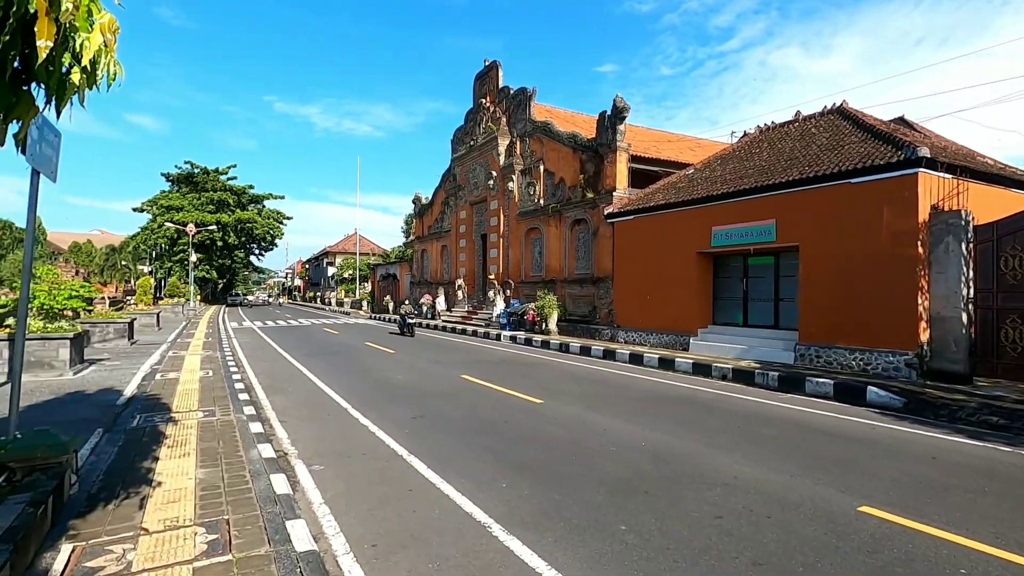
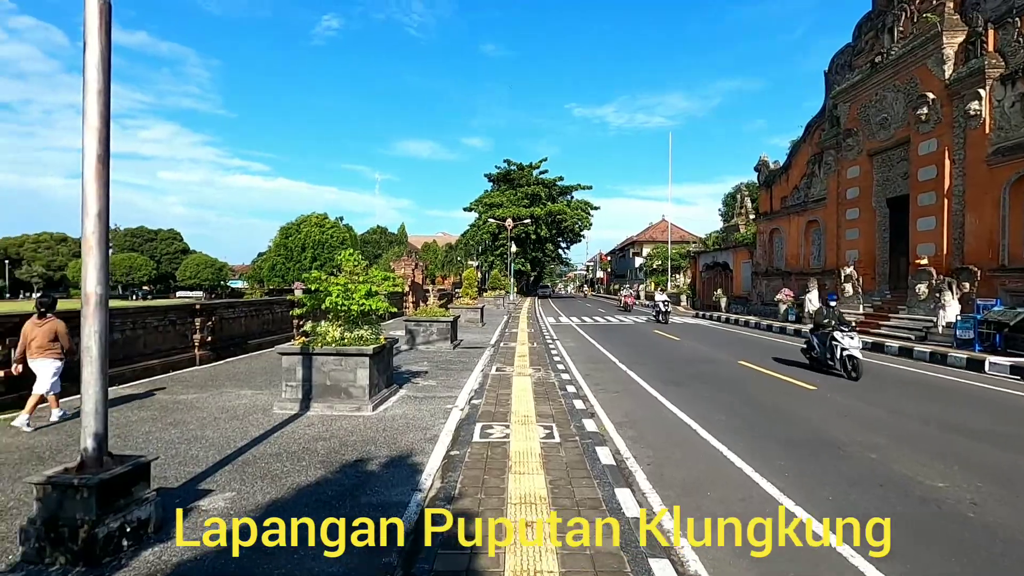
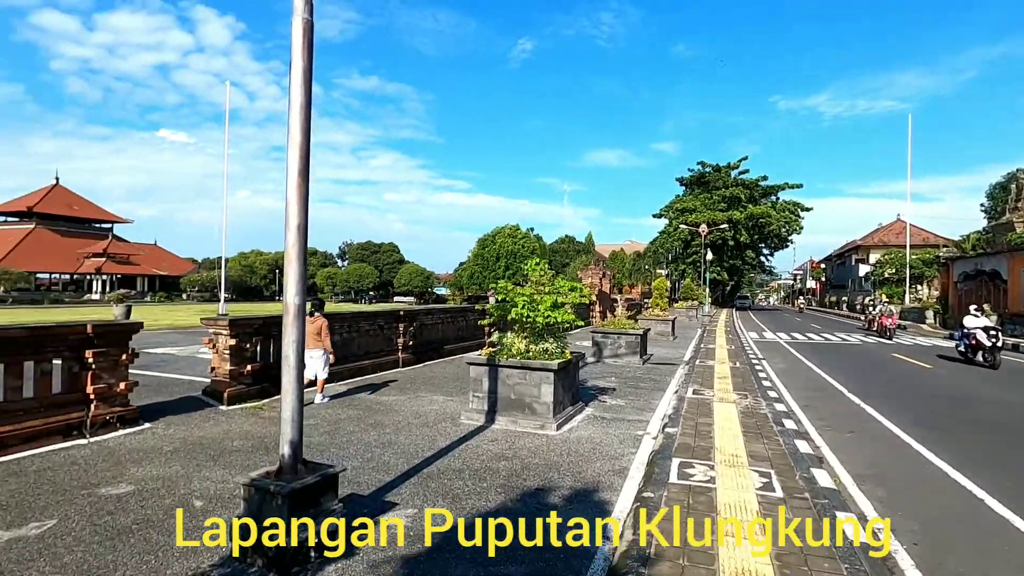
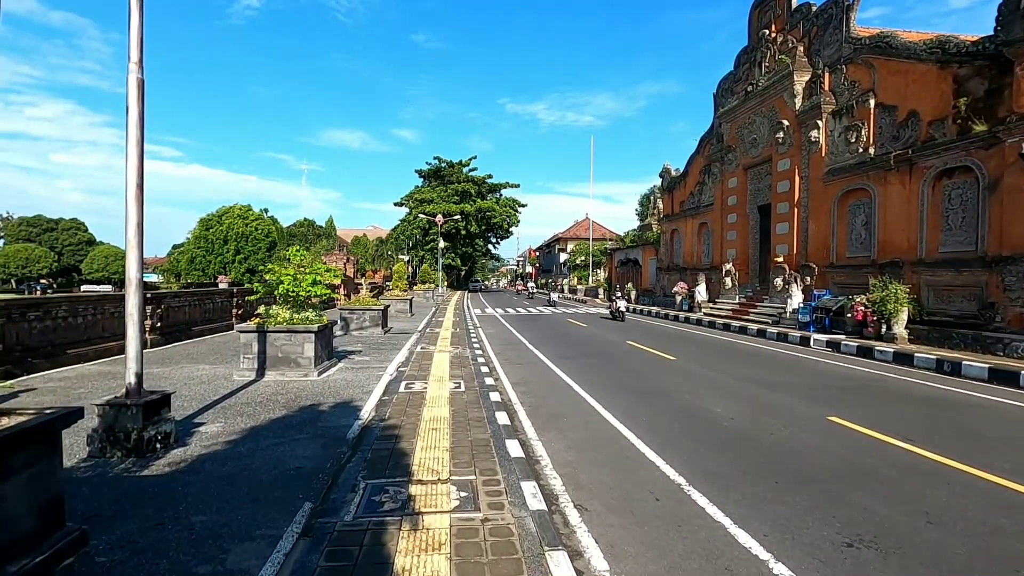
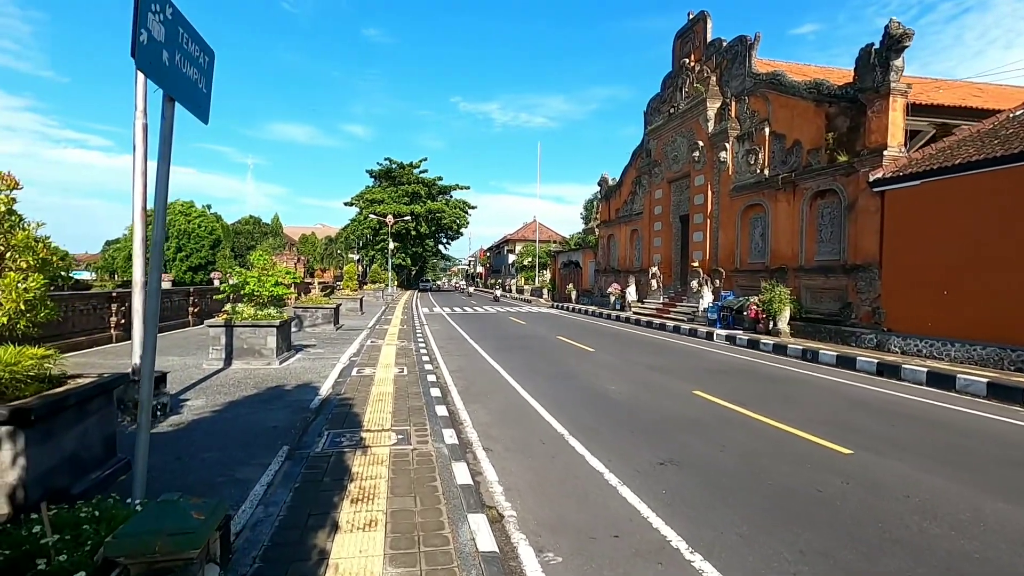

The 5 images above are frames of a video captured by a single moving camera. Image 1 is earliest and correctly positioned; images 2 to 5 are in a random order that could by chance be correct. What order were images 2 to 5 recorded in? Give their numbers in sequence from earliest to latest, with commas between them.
5, 4, 2, 3
